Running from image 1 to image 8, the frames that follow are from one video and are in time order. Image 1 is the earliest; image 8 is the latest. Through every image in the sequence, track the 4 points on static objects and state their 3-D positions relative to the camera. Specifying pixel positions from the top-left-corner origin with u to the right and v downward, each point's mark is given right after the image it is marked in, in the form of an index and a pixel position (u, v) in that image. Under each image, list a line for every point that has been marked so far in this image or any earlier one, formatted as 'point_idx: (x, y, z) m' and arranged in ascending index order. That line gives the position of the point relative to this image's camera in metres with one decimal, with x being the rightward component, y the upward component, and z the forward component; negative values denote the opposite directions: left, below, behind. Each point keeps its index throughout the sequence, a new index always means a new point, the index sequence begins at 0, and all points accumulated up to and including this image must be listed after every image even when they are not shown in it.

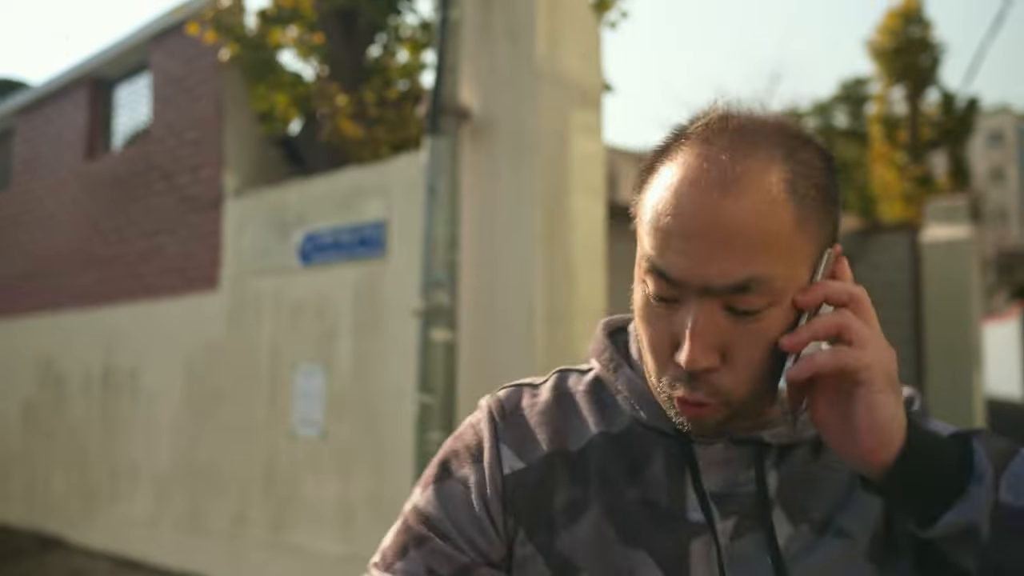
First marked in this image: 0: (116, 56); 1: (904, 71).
0: (-2.5, +1.5, +6.7) m
1: (+6.1, +3.4, +16.6) m
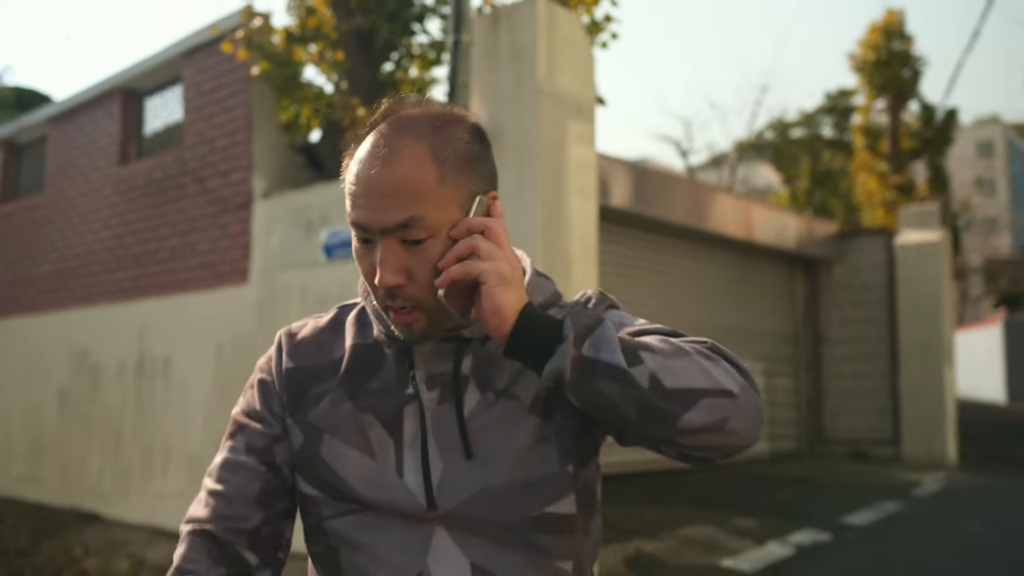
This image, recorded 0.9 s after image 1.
0: (-2.5, +1.5, +7.3) m
1: (+6.1, +3.4, +17.2) m
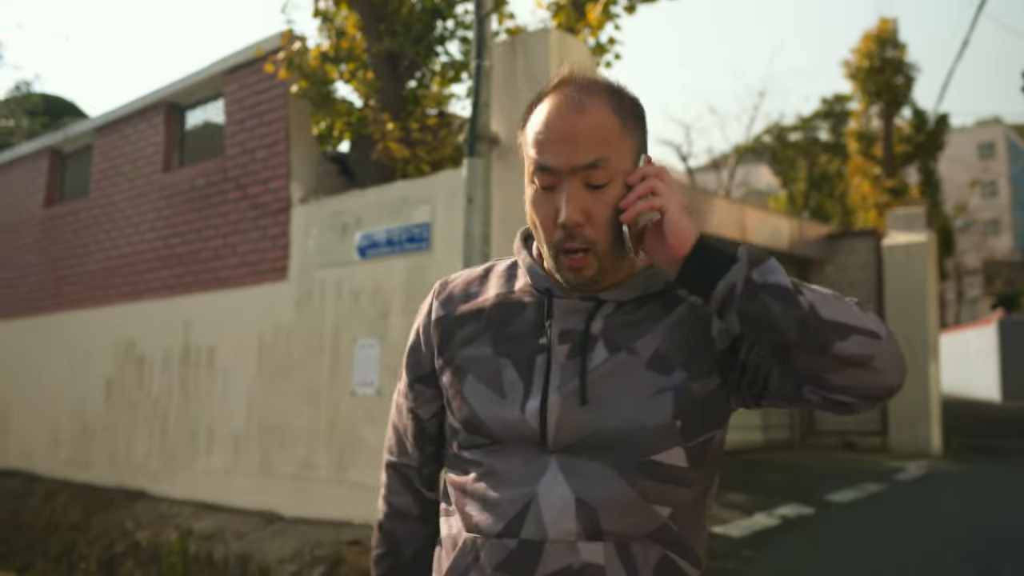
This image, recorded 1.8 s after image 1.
0: (-2.4, +1.5, +7.9) m
1: (+6.2, +3.4, +17.9) m
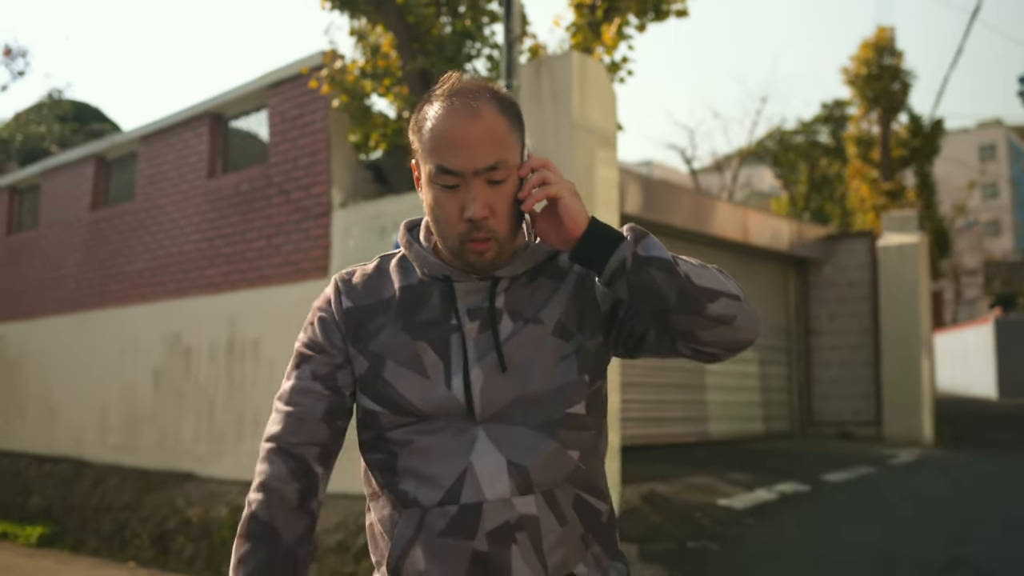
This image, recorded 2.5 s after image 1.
0: (-2.2, +1.5, +8.6) m
1: (+6.4, +3.4, +18.5) m
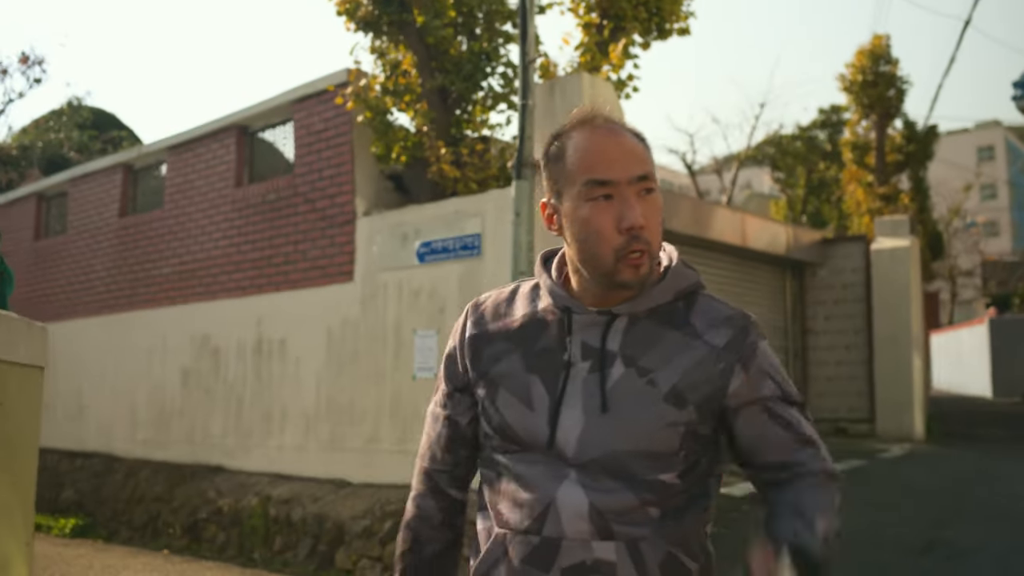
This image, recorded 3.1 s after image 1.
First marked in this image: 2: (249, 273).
0: (-2.1, +1.5, +9.1) m
1: (+6.5, +3.4, +19.0) m
2: (-2.3, +0.1, +9.1) m
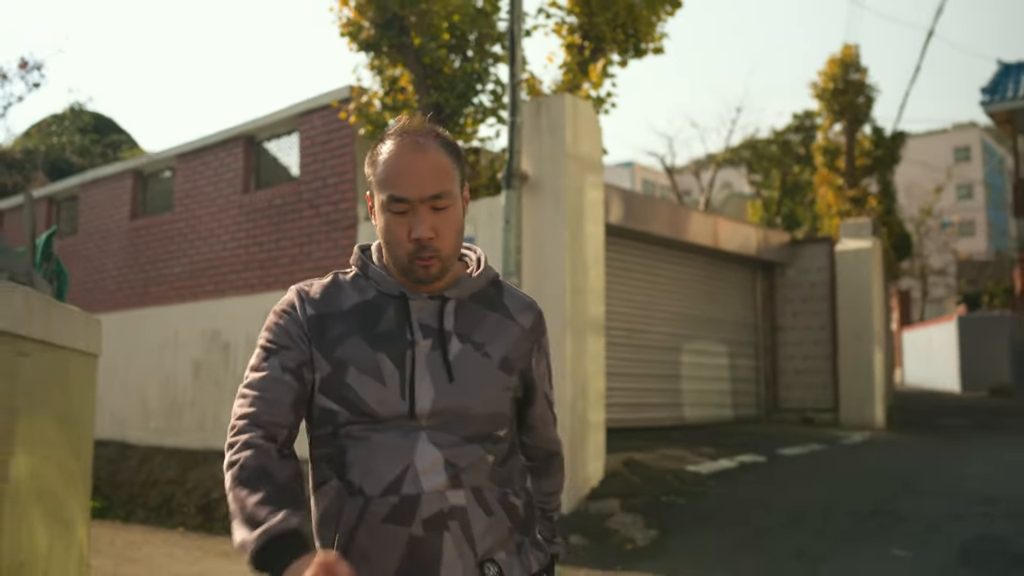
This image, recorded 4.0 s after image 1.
0: (-2.2, +1.5, +9.8) m
1: (+6.2, +3.4, +19.9) m
2: (-2.4, +0.1, +9.8) m
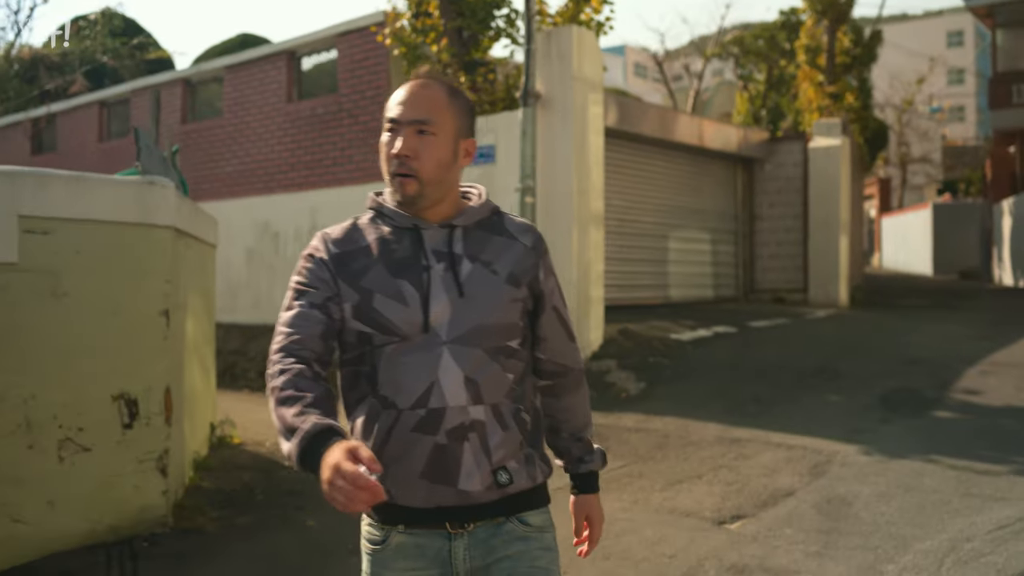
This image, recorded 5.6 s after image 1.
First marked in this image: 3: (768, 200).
0: (-2.1, +2.6, +11.2) m
1: (+6.2, +5.6, +21.1) m
2: (-2.2, +1.2, +11.3) m
3: (+3.8, +1.3, +15.6) m
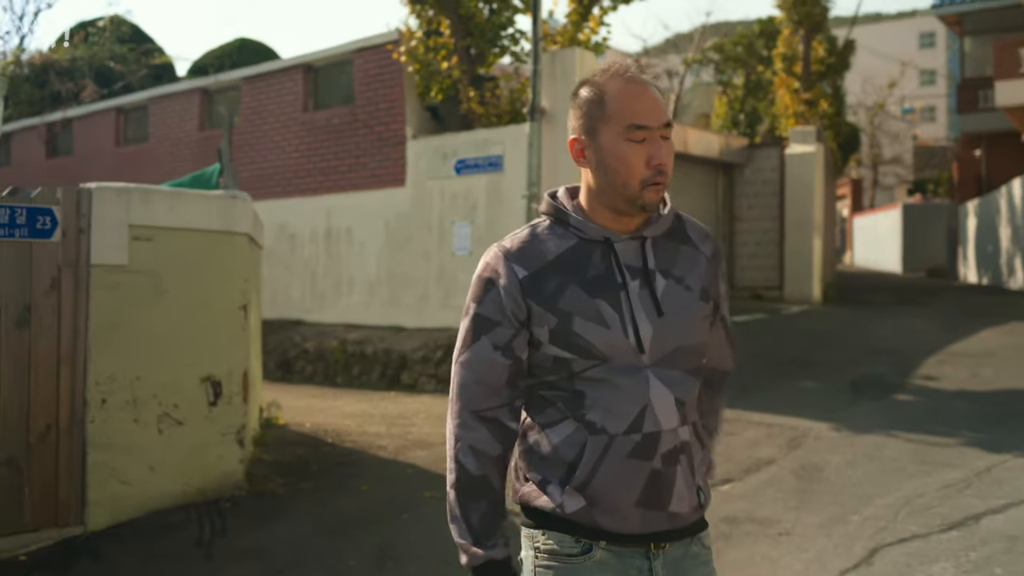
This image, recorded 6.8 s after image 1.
0: (-2.1, +2.6, +12.0) m
1: (+6.0, +5.6, +22.1) m
2: (-2.2, +1.3, +12.2) m
3: (+3.7, +1.3, +16.6) m
